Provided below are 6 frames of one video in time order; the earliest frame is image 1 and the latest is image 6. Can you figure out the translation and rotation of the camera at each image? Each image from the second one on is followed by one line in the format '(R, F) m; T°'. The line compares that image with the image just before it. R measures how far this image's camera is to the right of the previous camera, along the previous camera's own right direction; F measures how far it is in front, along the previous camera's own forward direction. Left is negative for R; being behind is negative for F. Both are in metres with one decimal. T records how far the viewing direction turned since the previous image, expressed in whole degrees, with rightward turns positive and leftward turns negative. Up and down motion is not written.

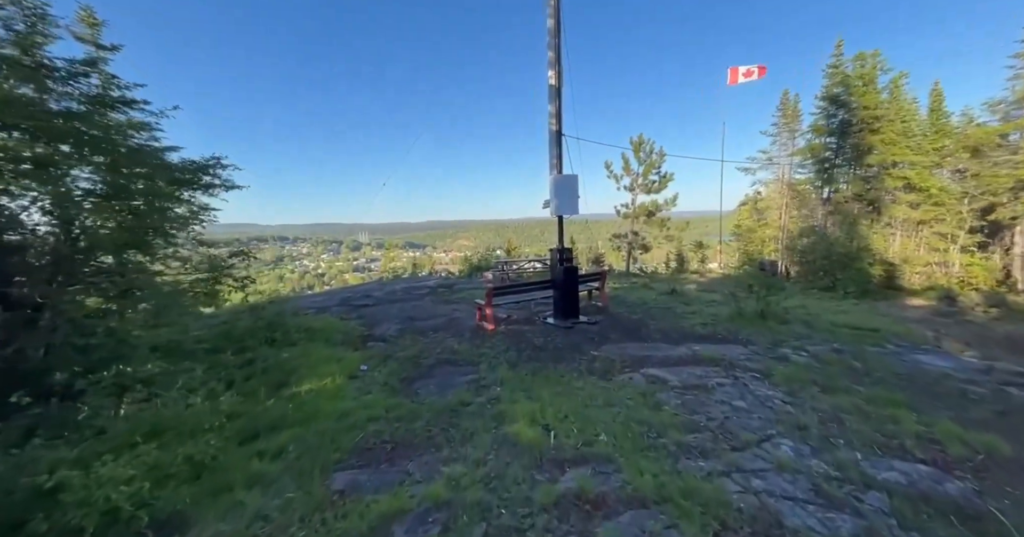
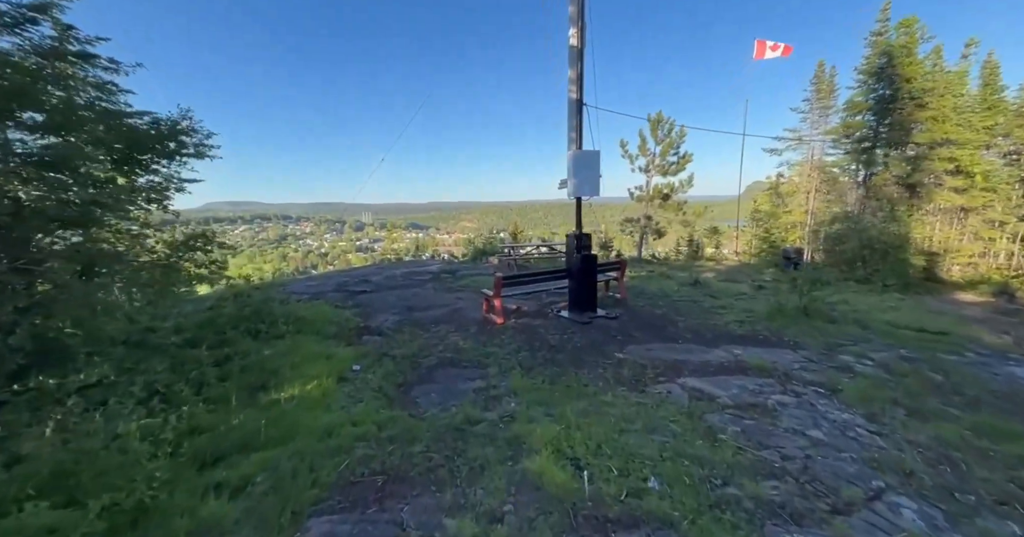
(-0.1, +0.7) m; 0°
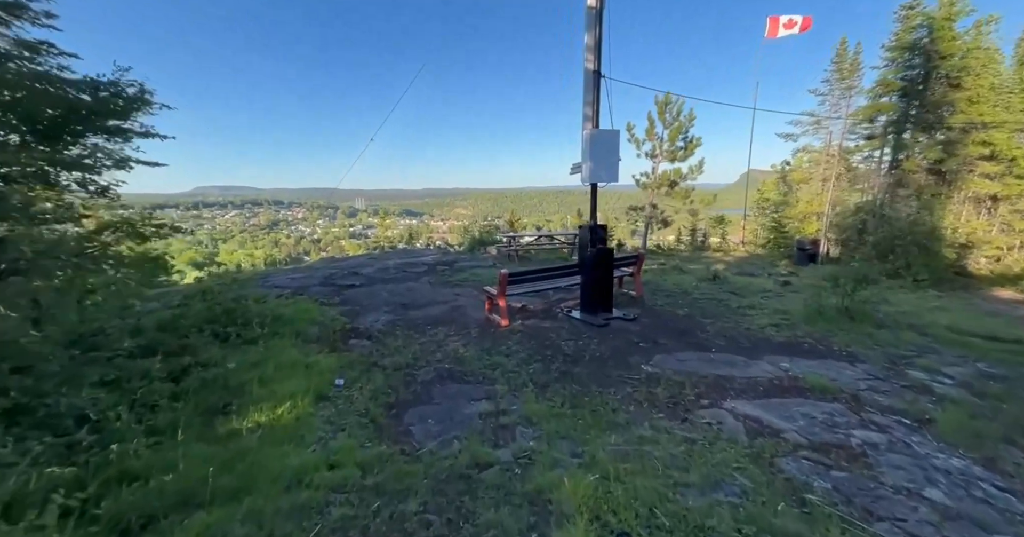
(-0.1, +0.7) m; +1°
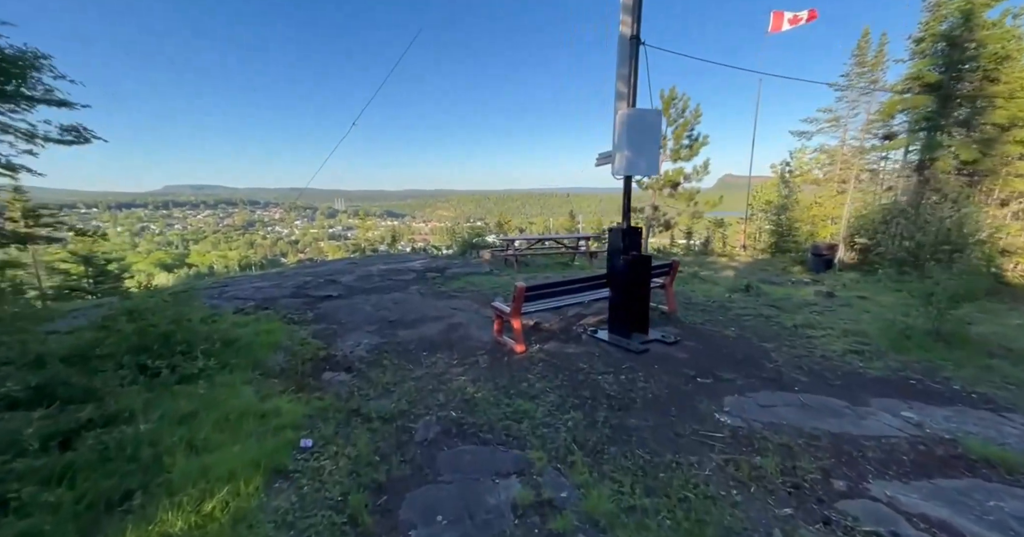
(-0.3, +1.0) m; +2°
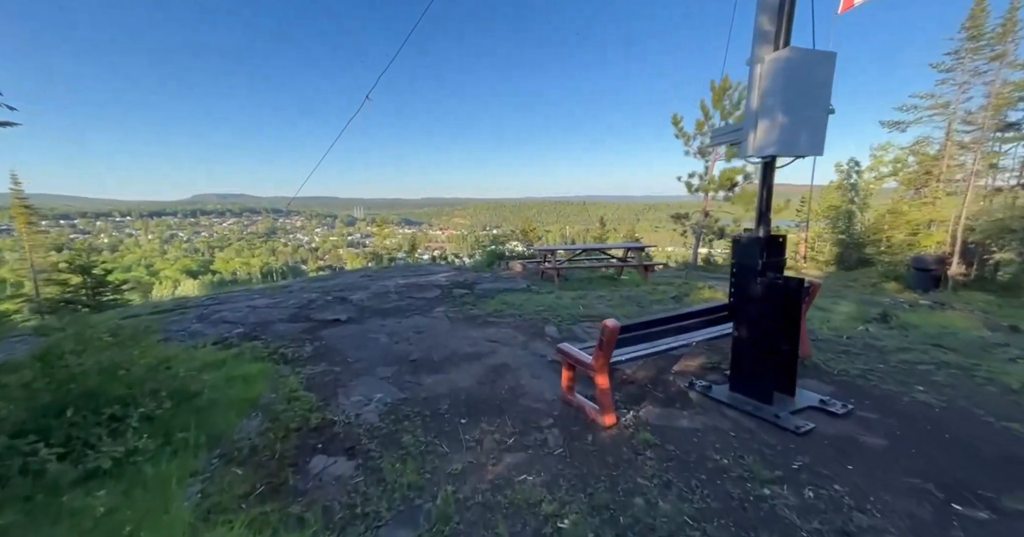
(-0.4, +1.4) m; -2°
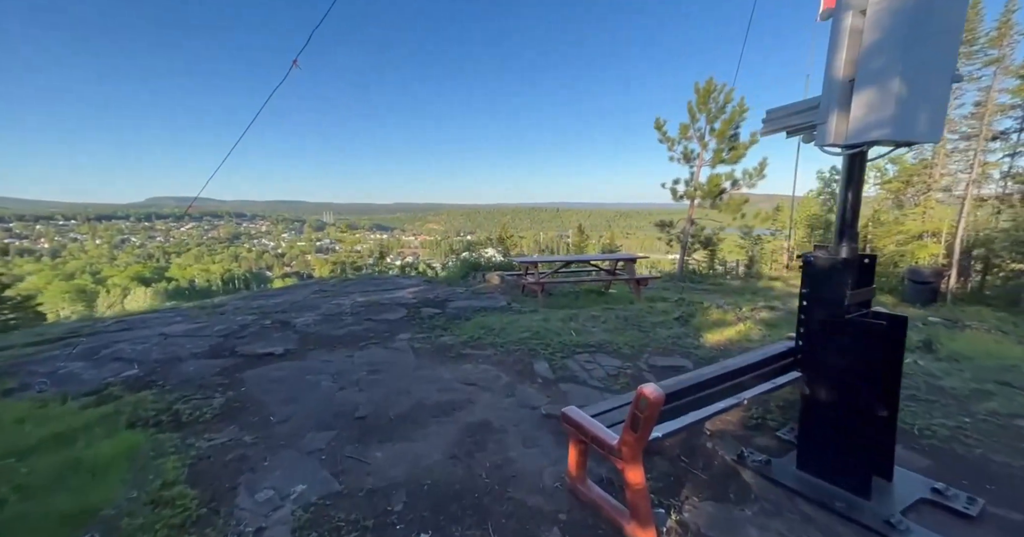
(-0.1, +1.0) m; +4°
